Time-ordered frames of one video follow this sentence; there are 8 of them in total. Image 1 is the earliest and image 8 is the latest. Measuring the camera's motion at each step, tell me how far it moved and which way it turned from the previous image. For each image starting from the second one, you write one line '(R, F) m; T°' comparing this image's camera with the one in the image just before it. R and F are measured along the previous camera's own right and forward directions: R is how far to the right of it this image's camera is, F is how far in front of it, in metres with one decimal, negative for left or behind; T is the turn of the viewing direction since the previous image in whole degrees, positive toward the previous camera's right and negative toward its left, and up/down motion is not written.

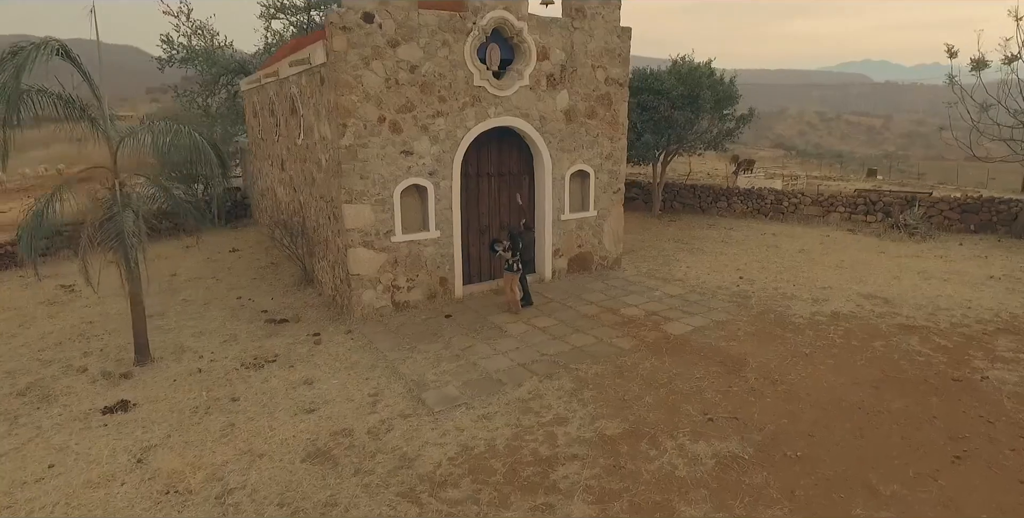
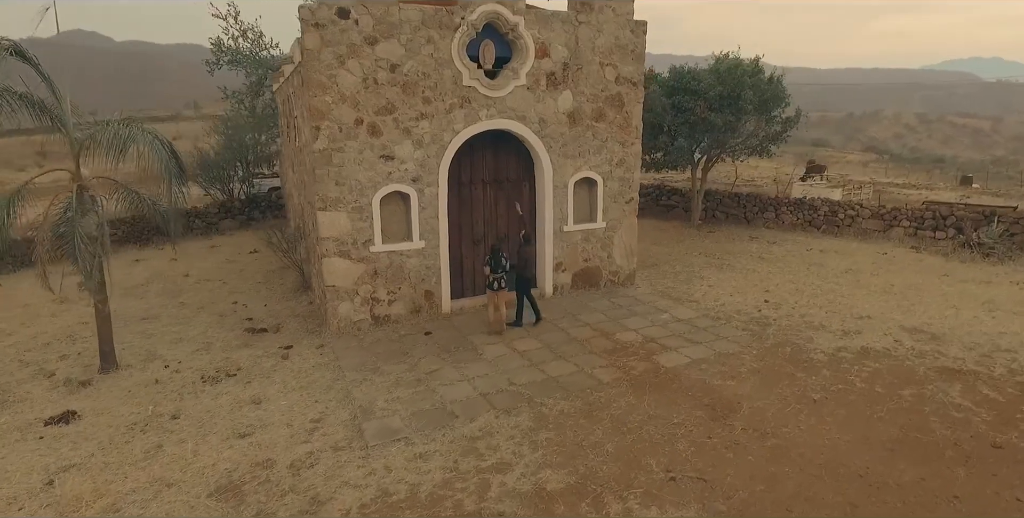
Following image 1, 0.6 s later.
(+1.1, +0.7) m; -7°
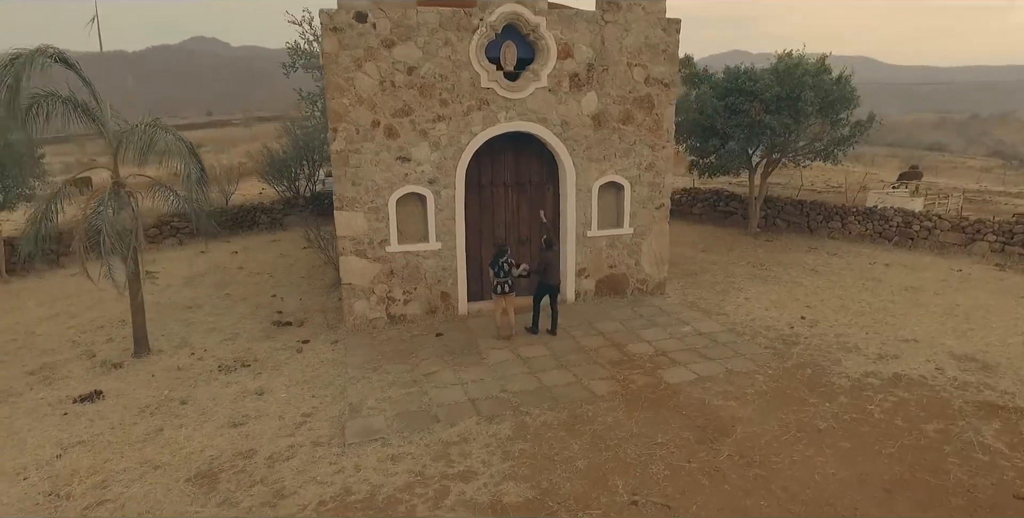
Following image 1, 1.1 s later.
(+0.9, +0.2) m; -8°
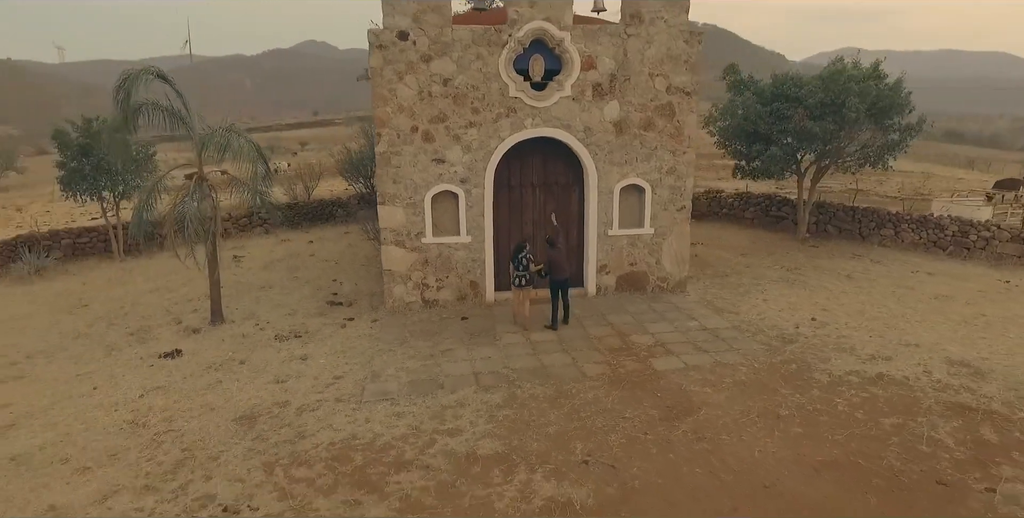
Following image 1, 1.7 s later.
(+0.9, -0.7) m; -8°
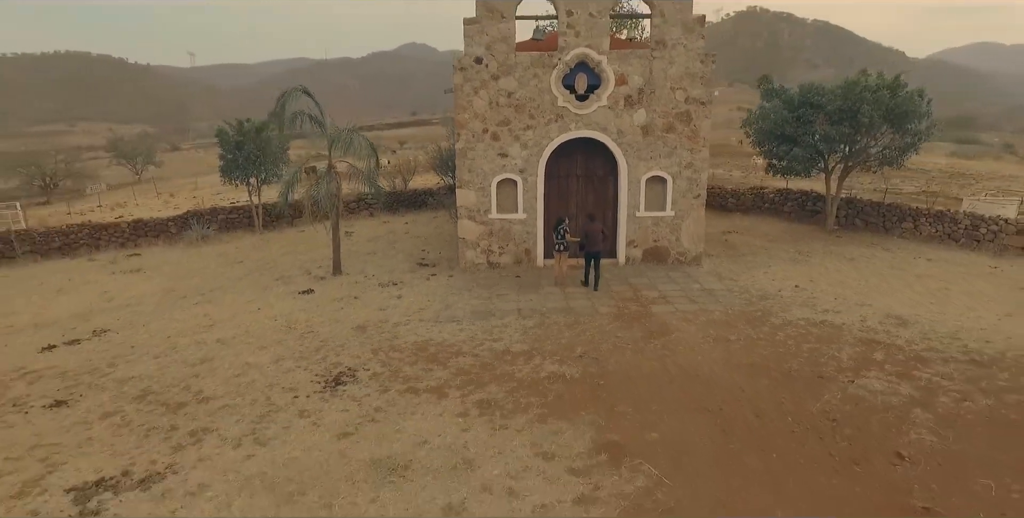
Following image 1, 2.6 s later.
(+0.8, -2.5) m; -8°
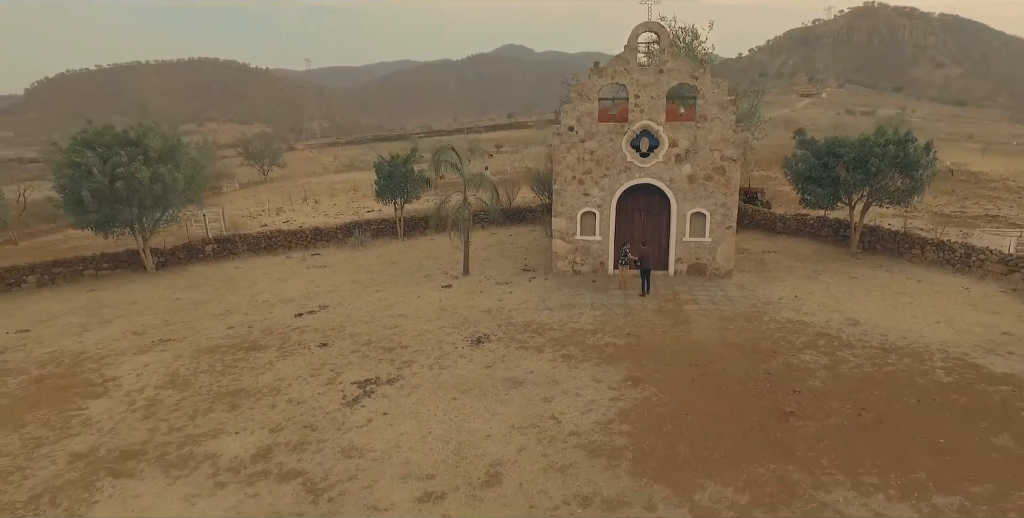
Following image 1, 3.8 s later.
(+0.3, -4.7) m; -8°
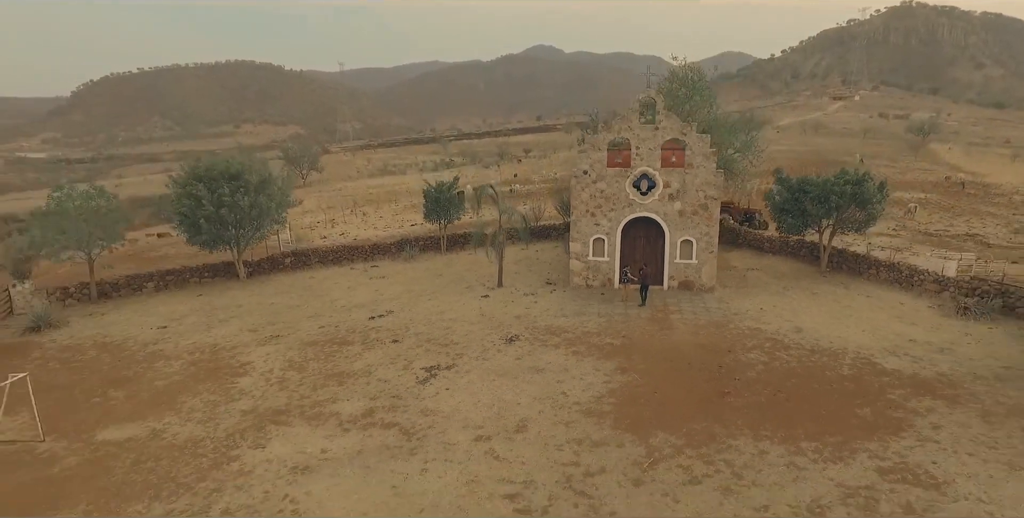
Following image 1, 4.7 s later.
(+0.1, -4.1) m; -3°
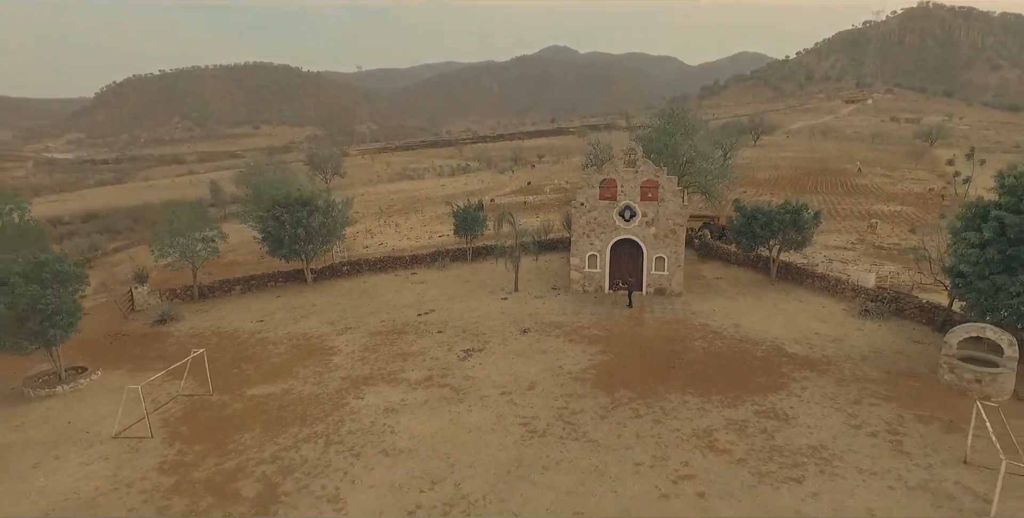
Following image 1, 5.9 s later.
(0.0, -5.9) m; -1°
